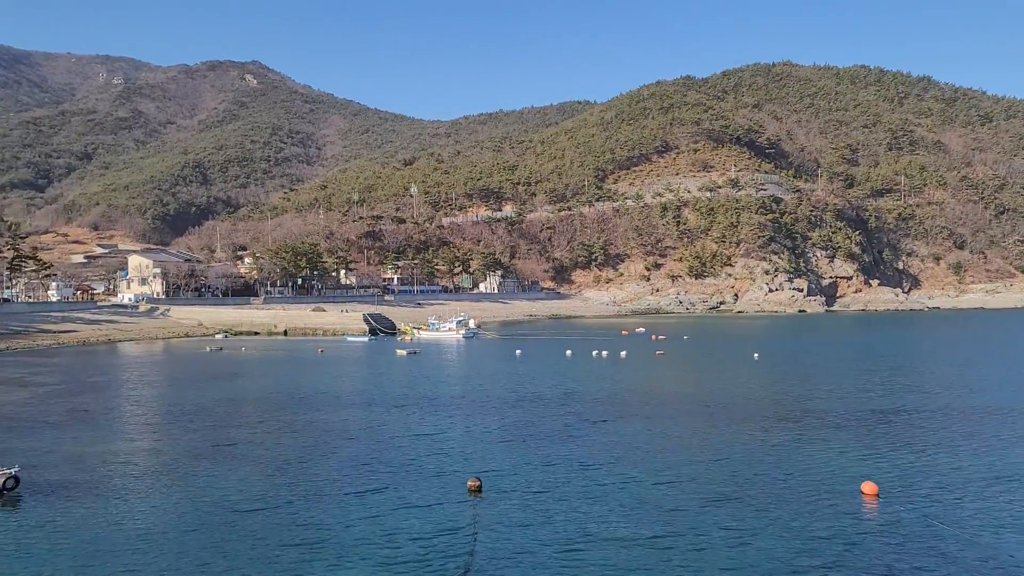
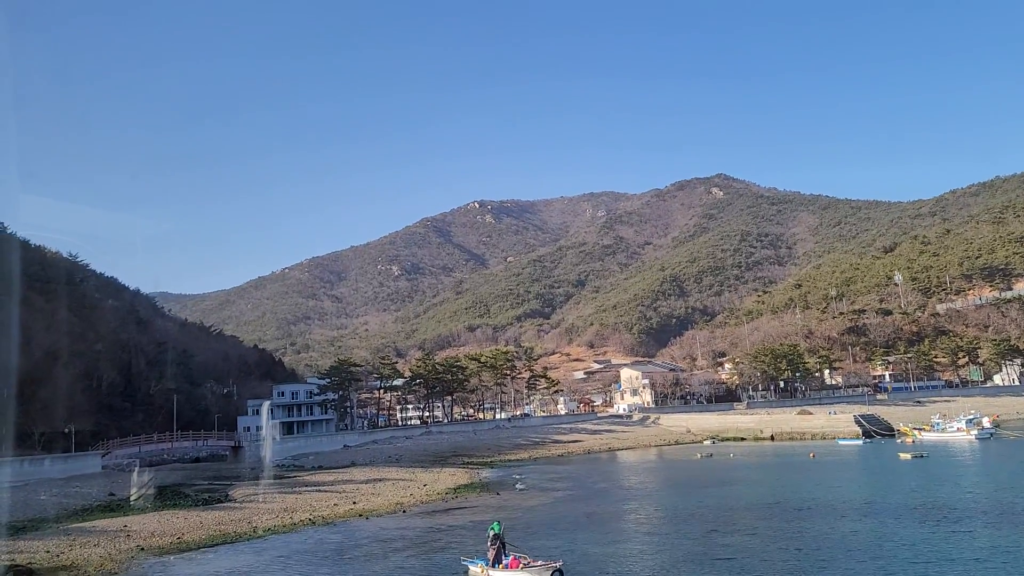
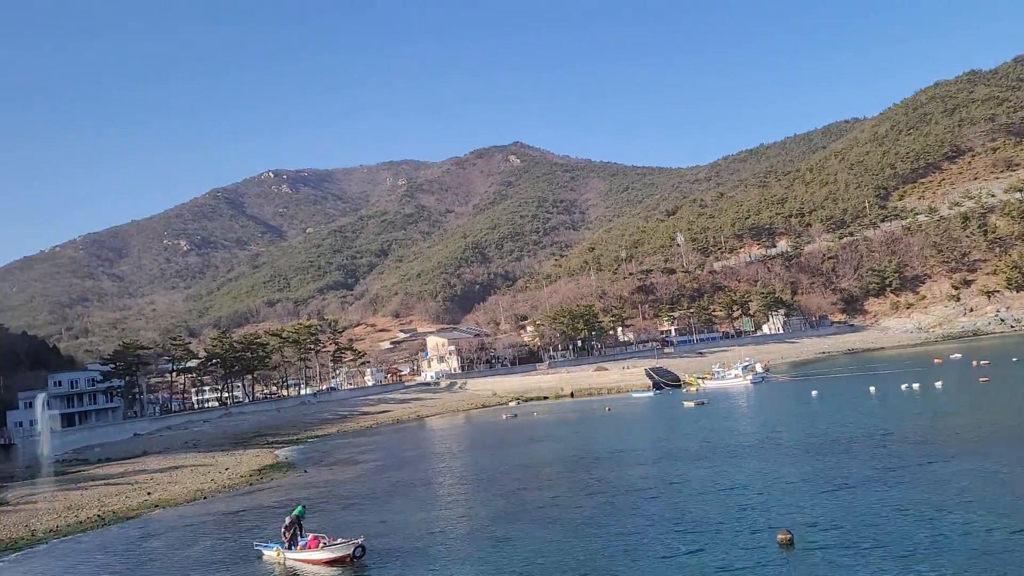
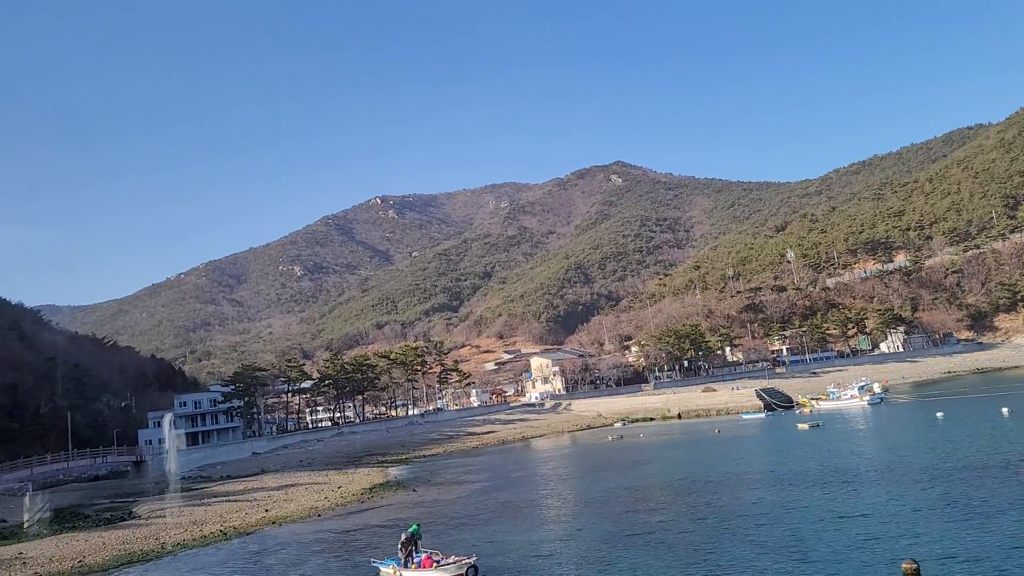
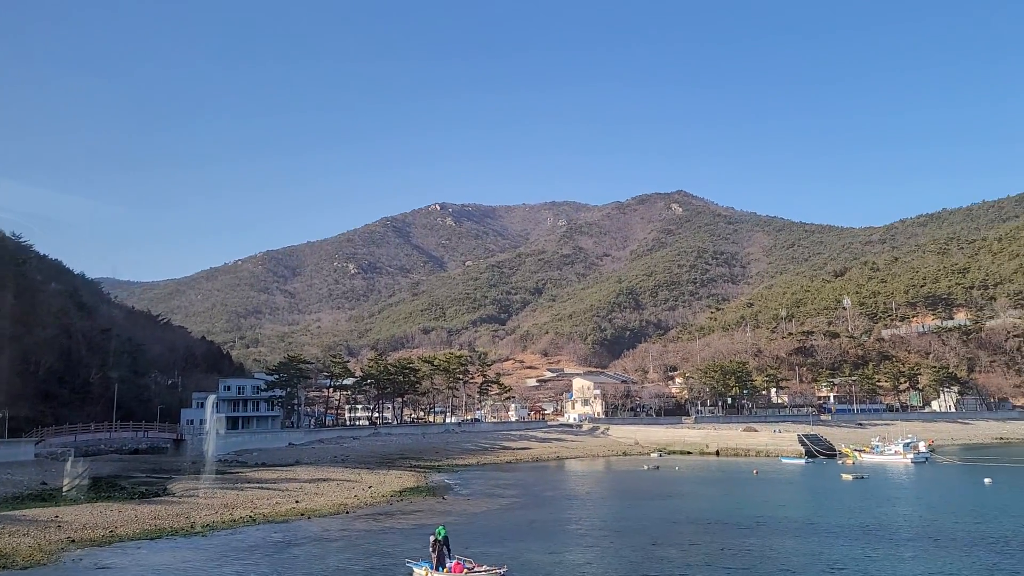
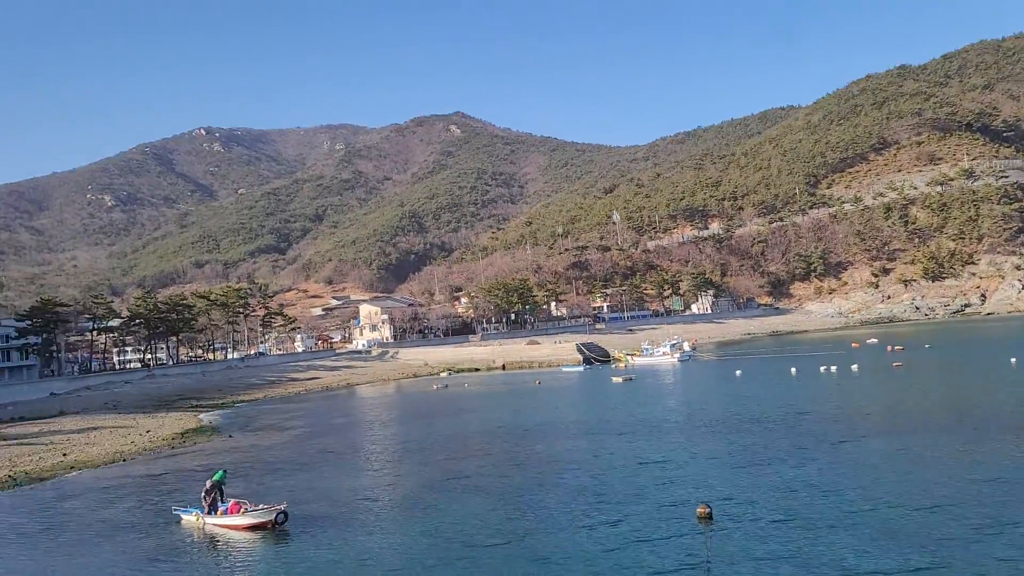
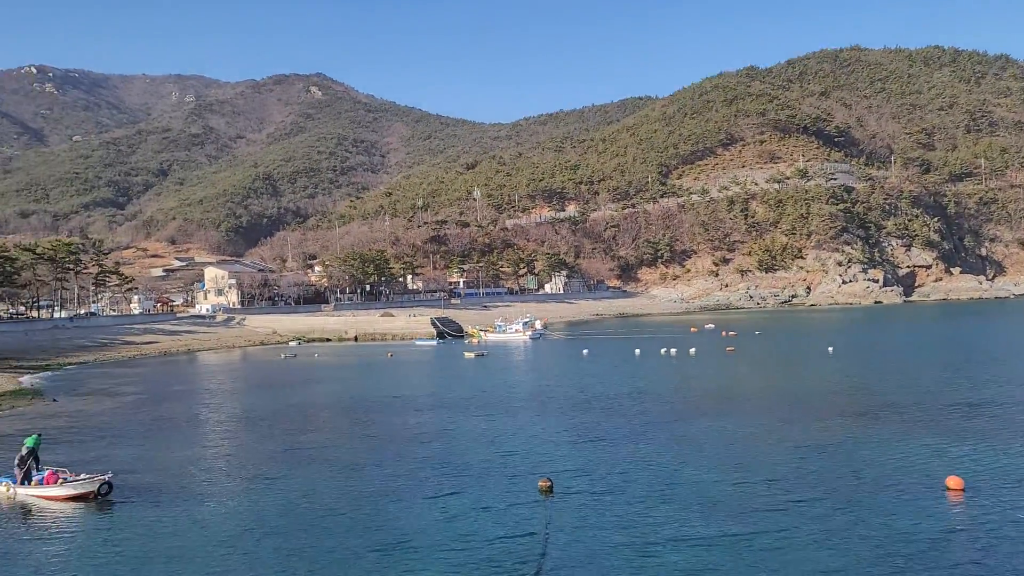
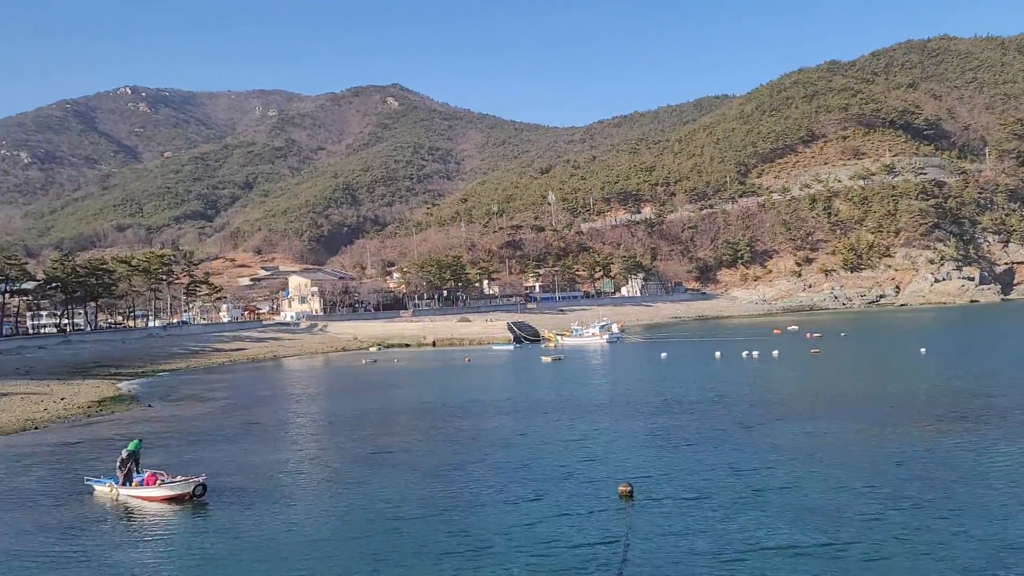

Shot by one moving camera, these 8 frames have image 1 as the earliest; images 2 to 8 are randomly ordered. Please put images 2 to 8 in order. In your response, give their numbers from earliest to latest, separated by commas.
7, 8, 6, 3, 4, 2, 5
